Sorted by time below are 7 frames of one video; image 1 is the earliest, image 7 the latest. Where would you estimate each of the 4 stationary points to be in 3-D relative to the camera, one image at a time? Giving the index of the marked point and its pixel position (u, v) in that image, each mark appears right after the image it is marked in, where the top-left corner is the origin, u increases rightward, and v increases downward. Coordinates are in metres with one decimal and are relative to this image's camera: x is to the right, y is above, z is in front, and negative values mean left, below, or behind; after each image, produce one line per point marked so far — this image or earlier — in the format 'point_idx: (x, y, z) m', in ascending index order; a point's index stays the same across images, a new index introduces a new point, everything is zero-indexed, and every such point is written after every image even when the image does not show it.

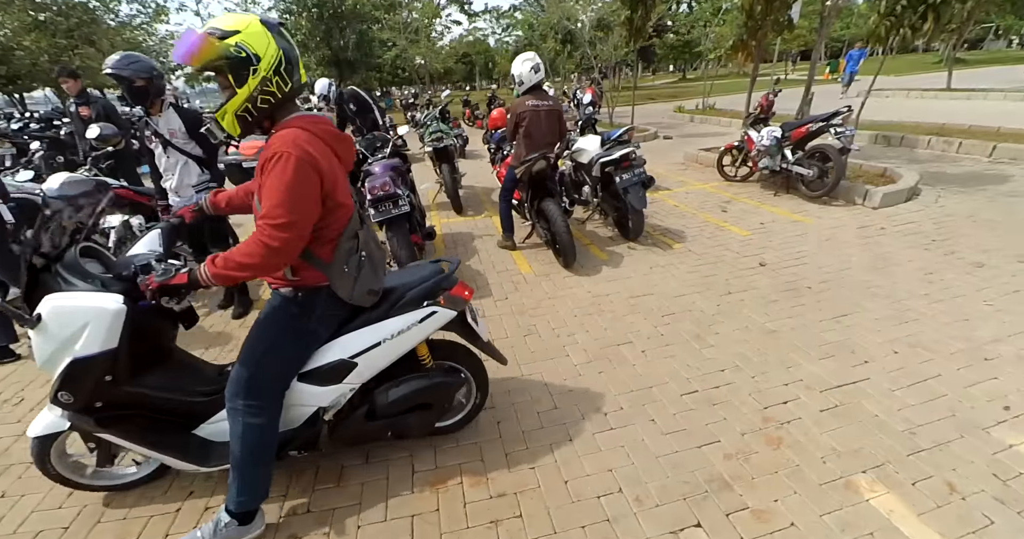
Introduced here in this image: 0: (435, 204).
0: (-1.3, +1.1, +6.9) m
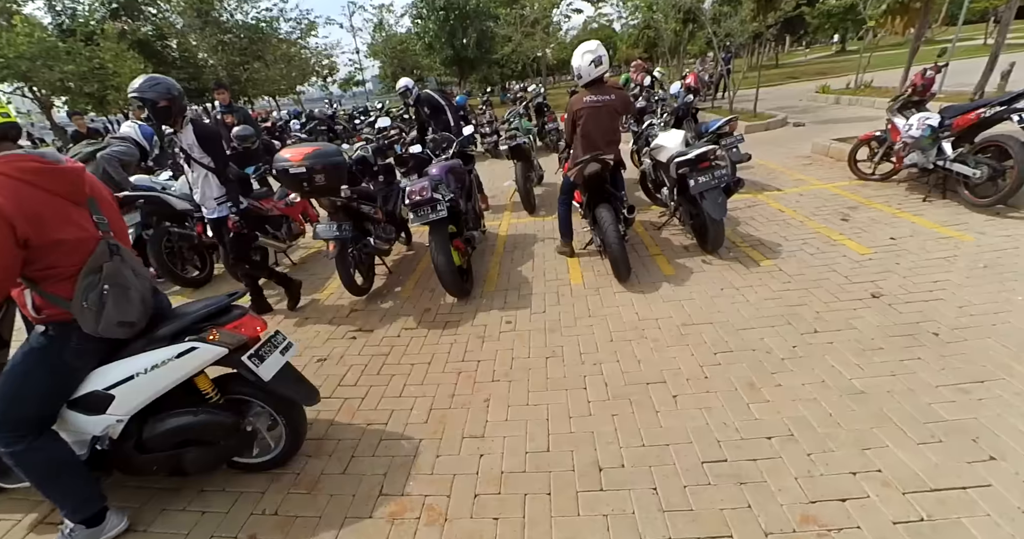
0: (0.0, +1.1, +6.9) m
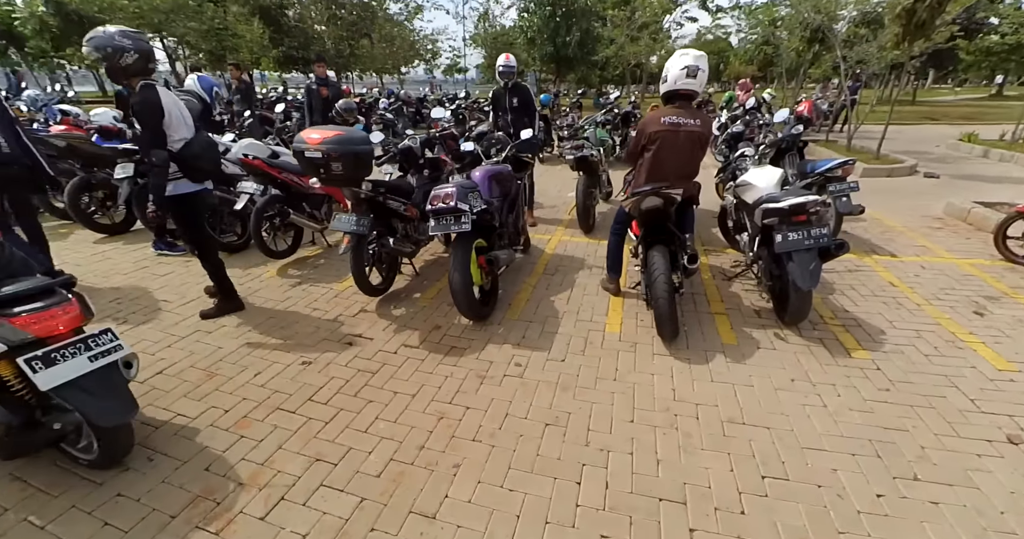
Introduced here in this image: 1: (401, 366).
0: (+0.8, +0.8, +6.3) m
1: (-0.8, -0.7, +3.0) m
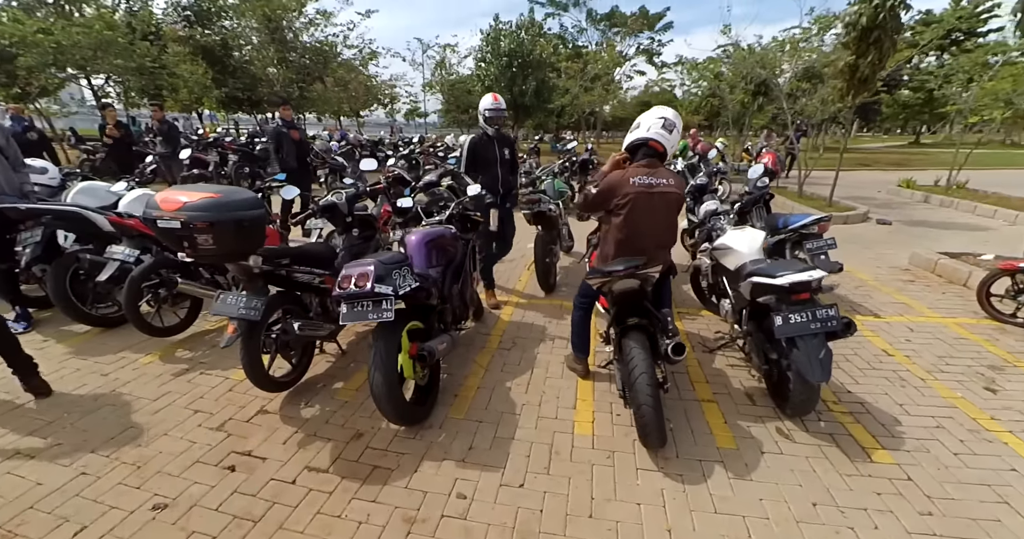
0: (+0.2, -0.1, +5.7) m
1: (-1.1, -1.2, +2.2) m
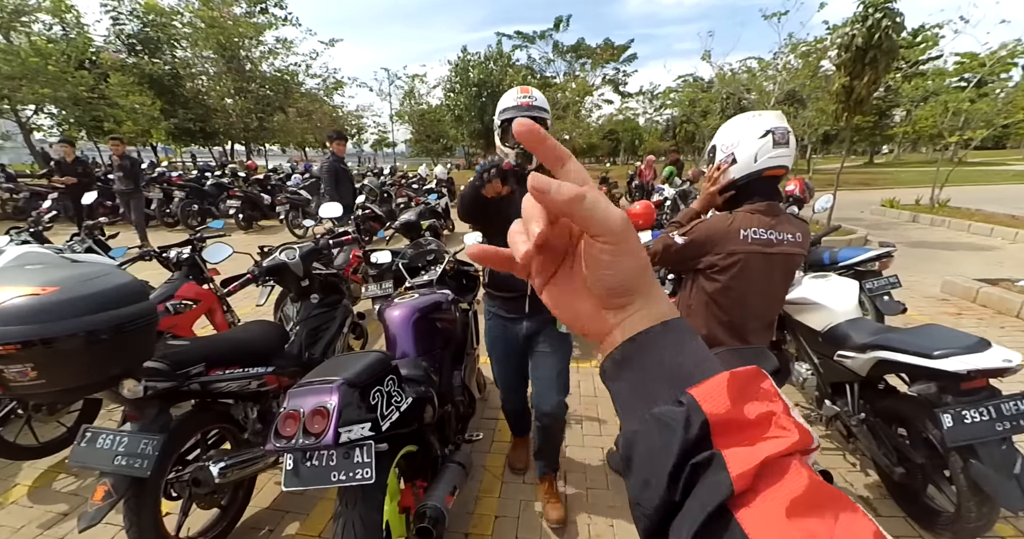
0: (+0.2, -0.6, +4.8) m
1: (-0.8, -1.6, +1.2) m
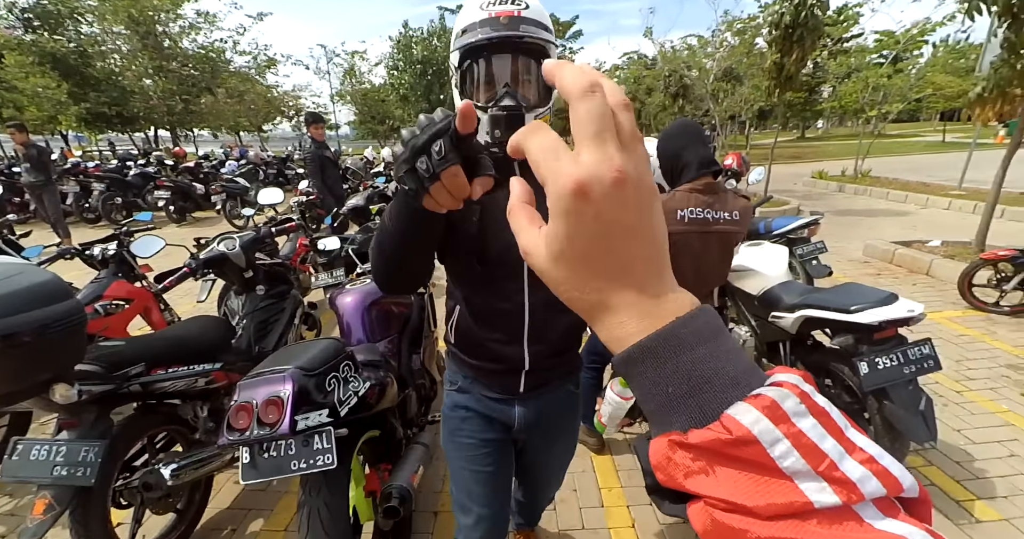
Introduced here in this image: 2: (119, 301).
0: (-0.3, -0.4, +4.8) m
1: (-0.9, -1.6, +1.2) m
2: (-2.6, -0.2, +2.8) m
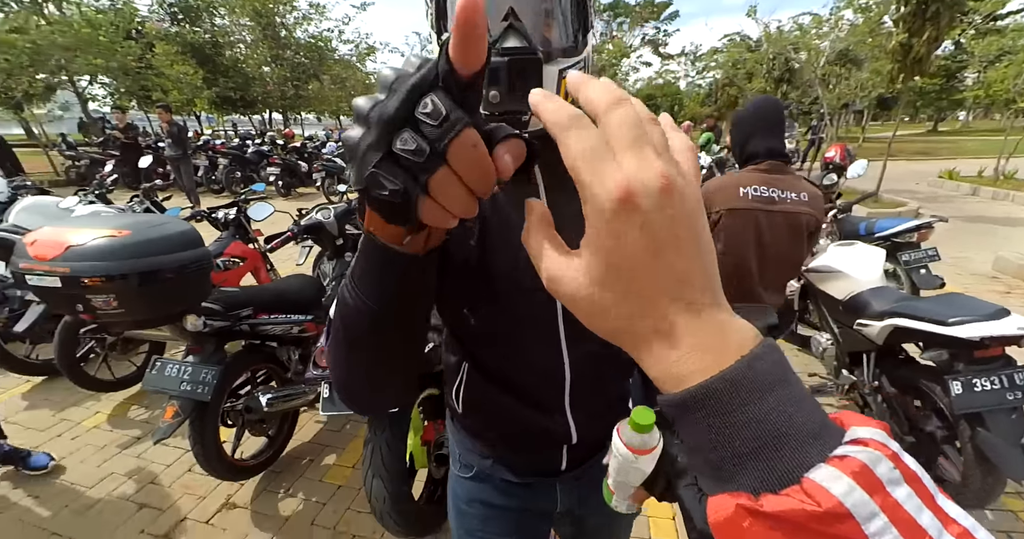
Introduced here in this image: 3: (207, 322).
0: (+0.4, -0.2, +4.9) m
1: (-0.8, -1.5, +1.5) m
2: (-2.1, +0.1, +3.2) m
3: (-1.3, -0.2, +1.8) m
